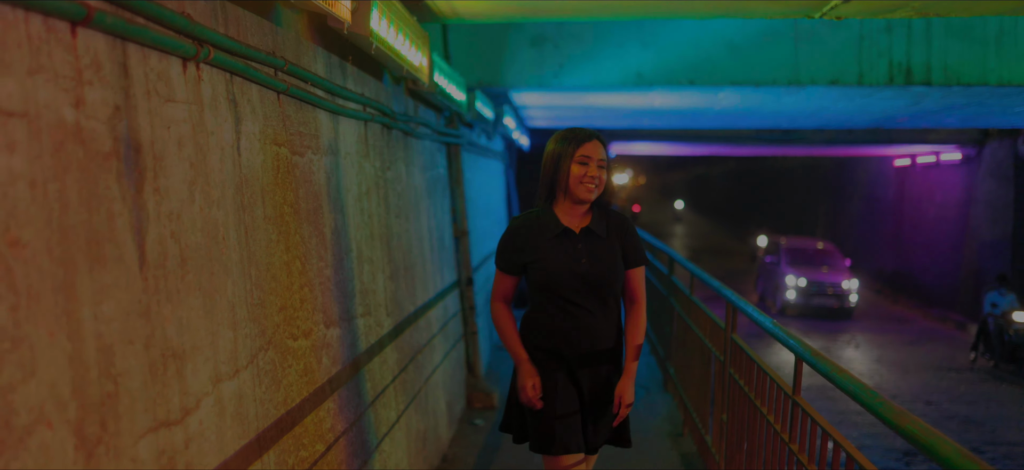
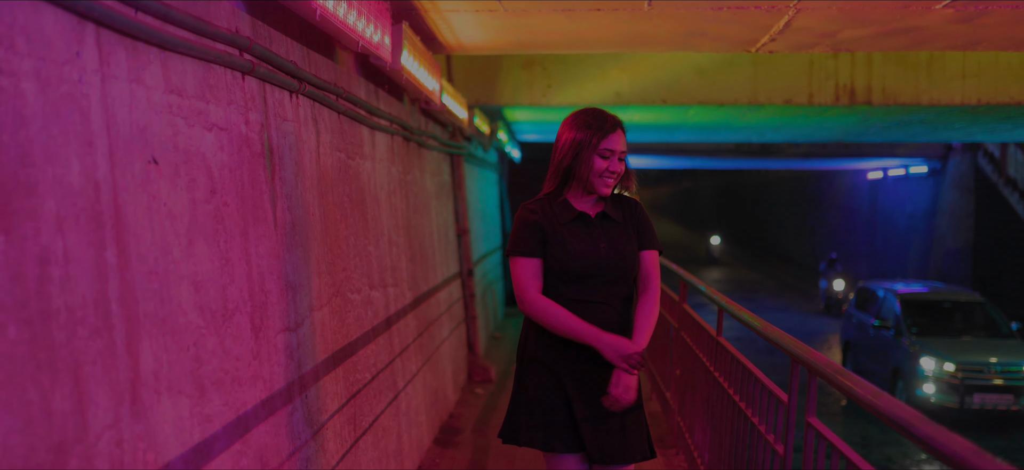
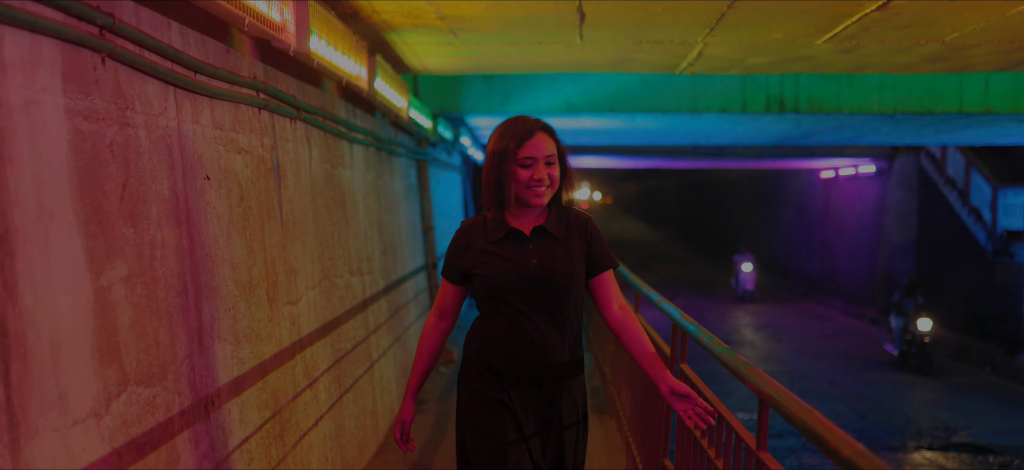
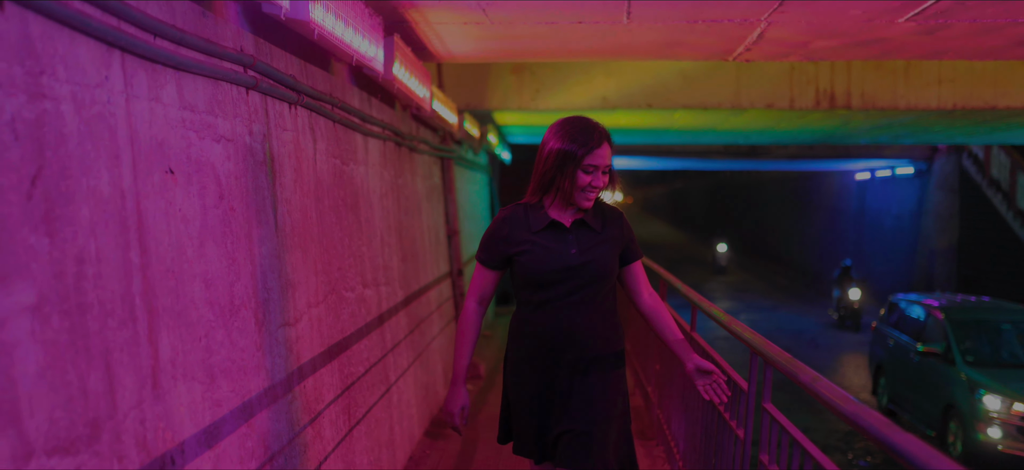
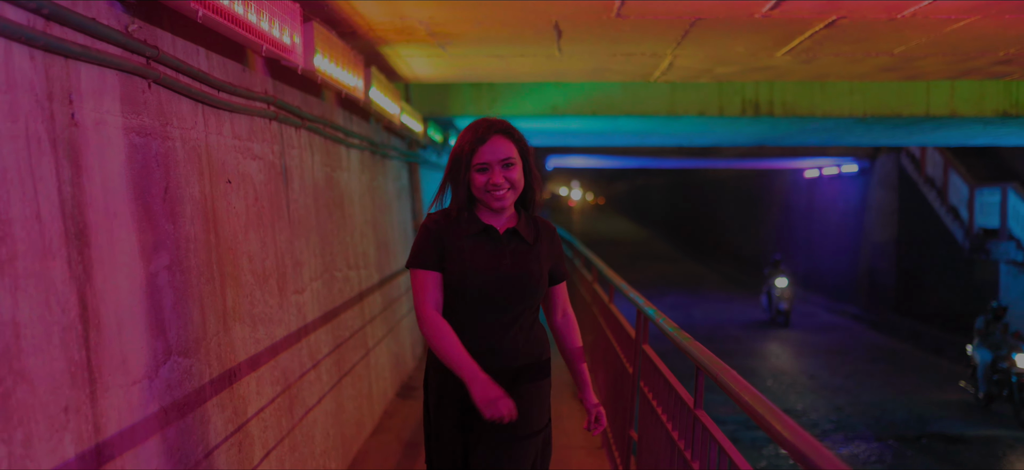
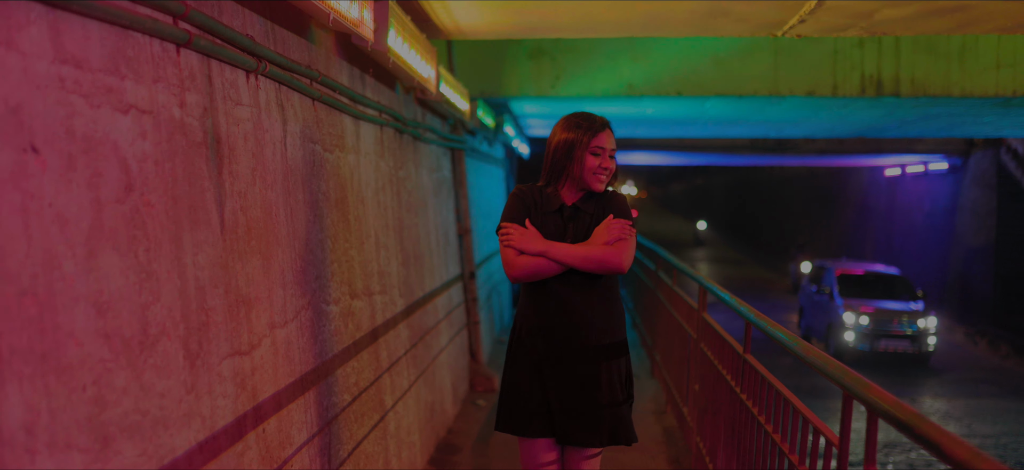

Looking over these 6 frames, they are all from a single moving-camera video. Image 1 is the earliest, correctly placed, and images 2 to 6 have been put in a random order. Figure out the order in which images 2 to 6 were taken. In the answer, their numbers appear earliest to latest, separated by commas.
6, 2, 4, 3, 5
